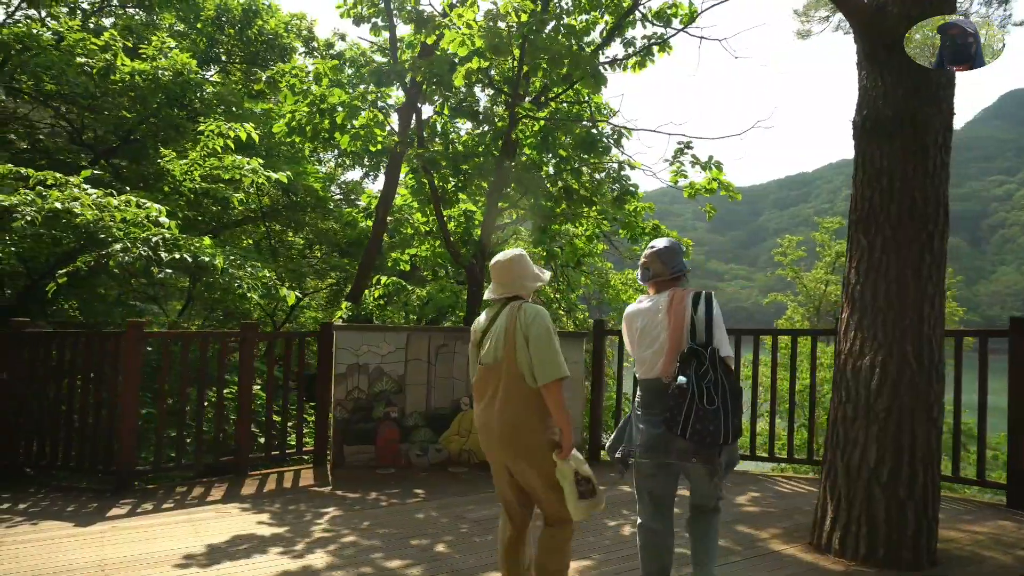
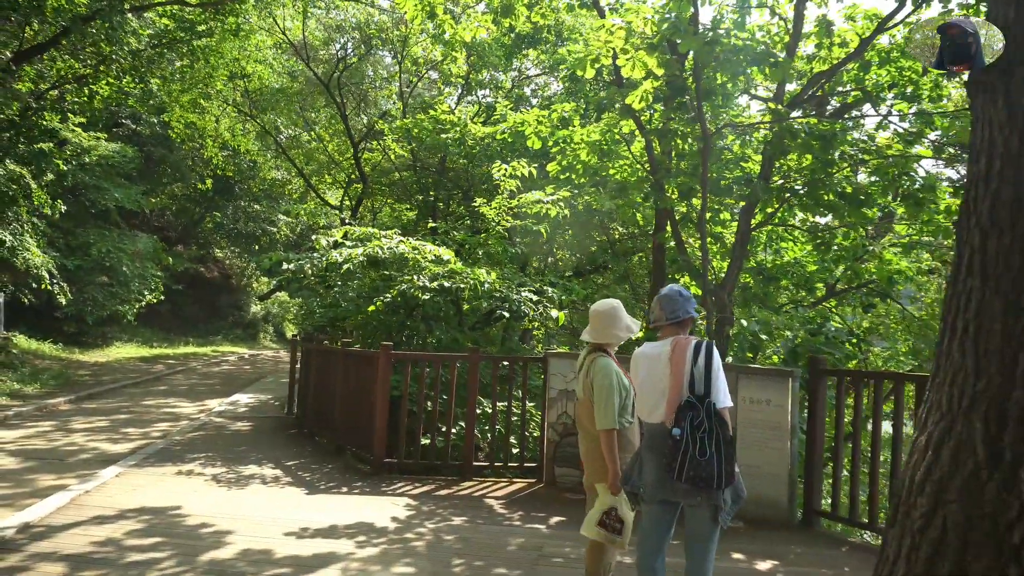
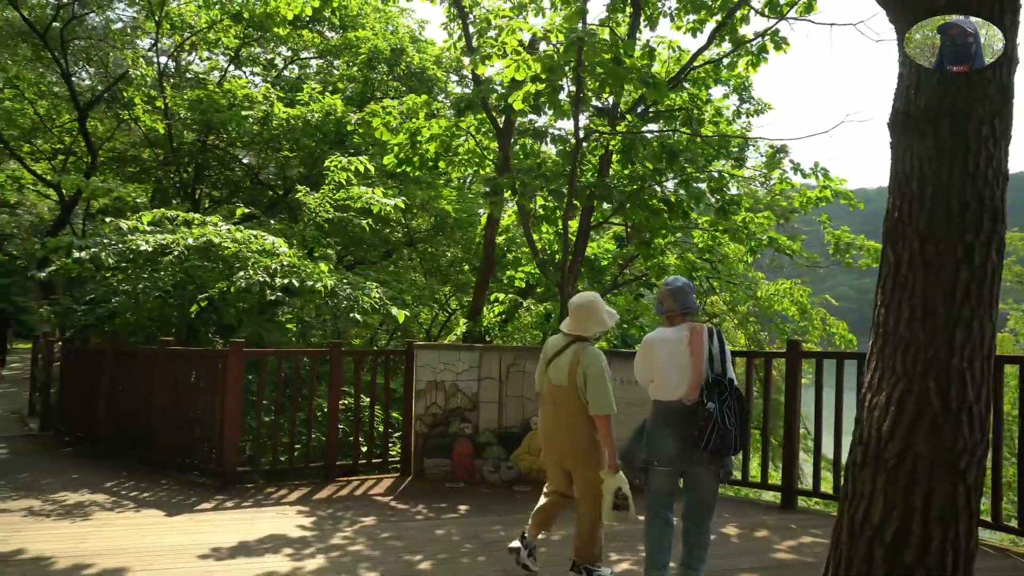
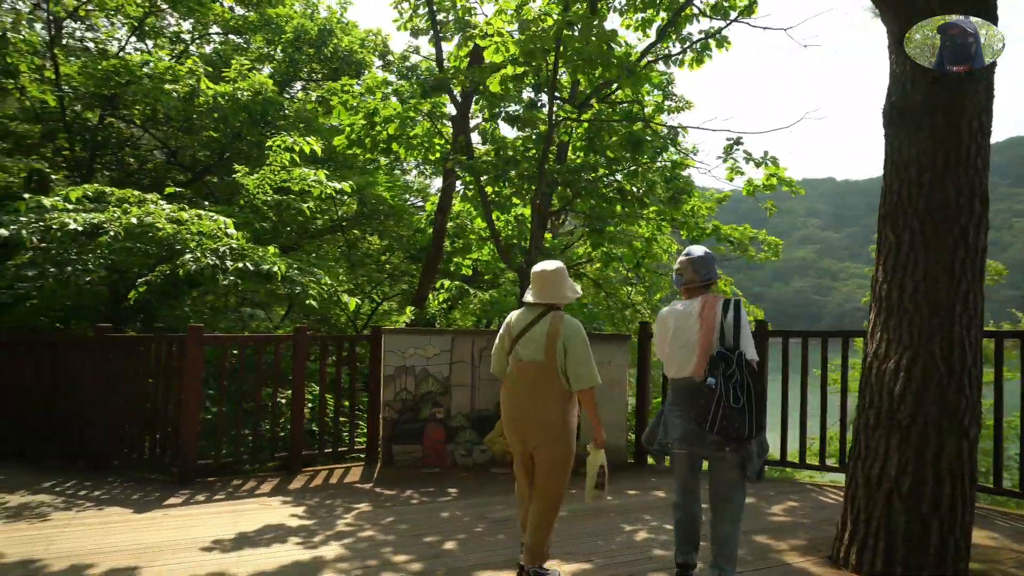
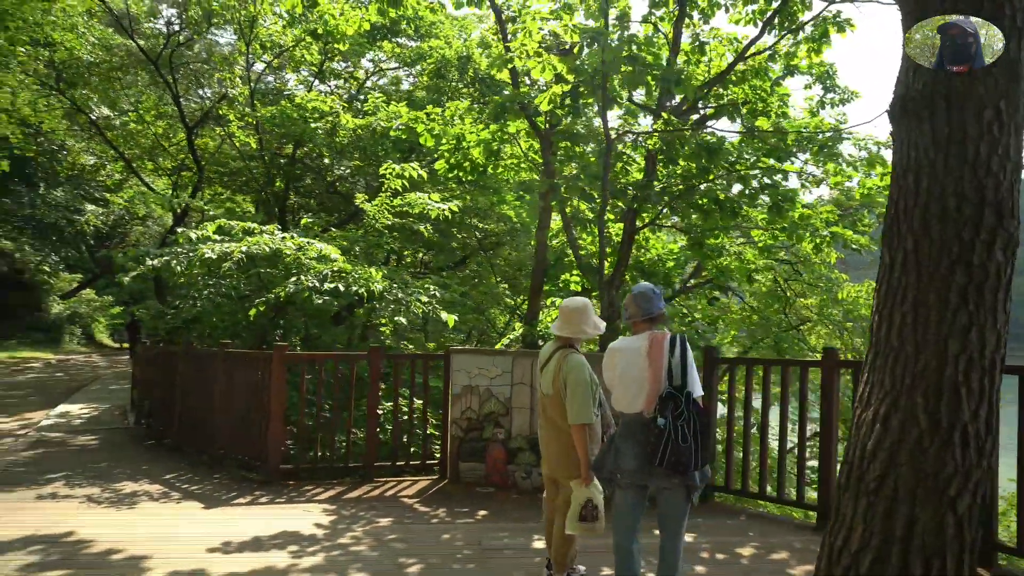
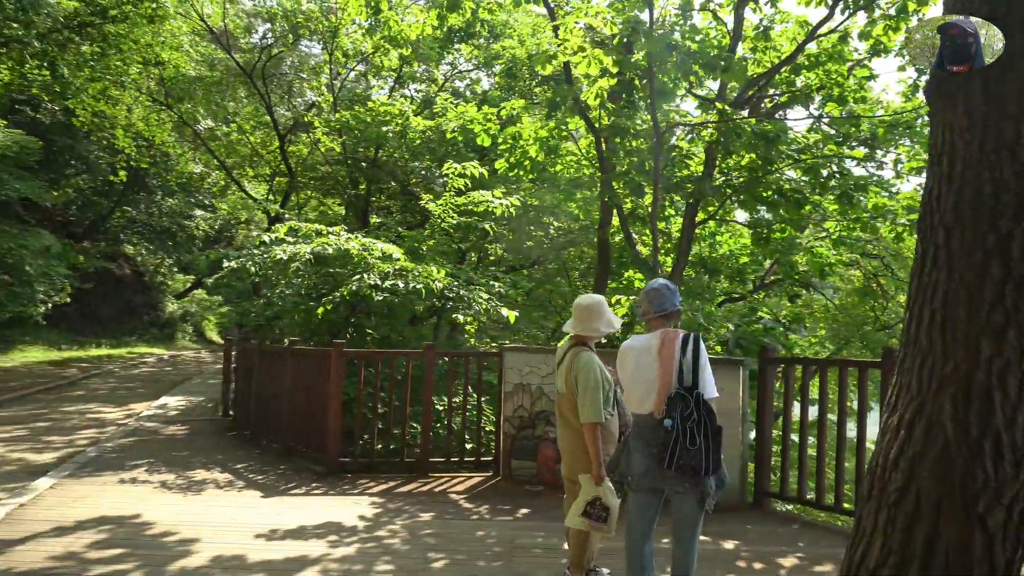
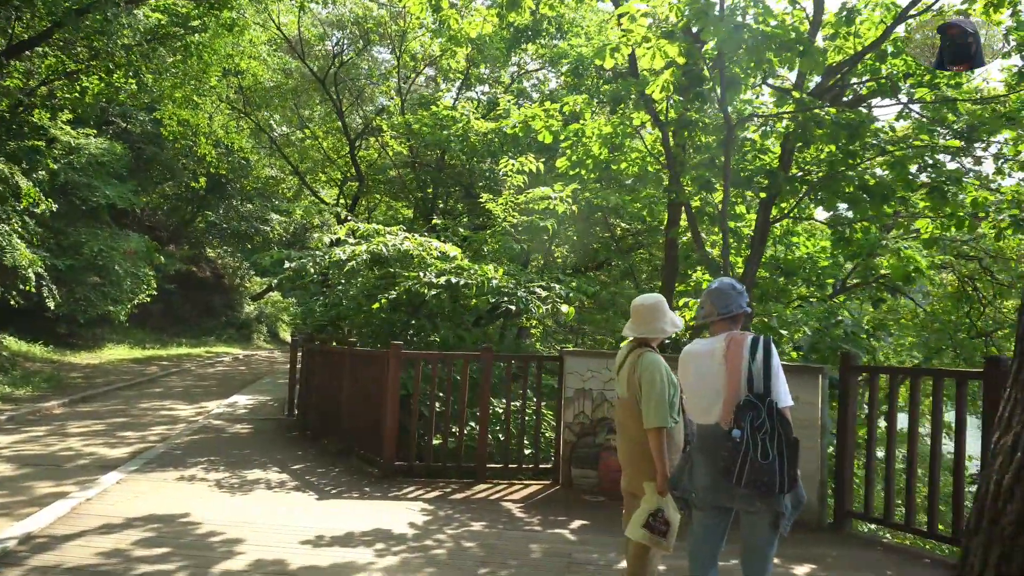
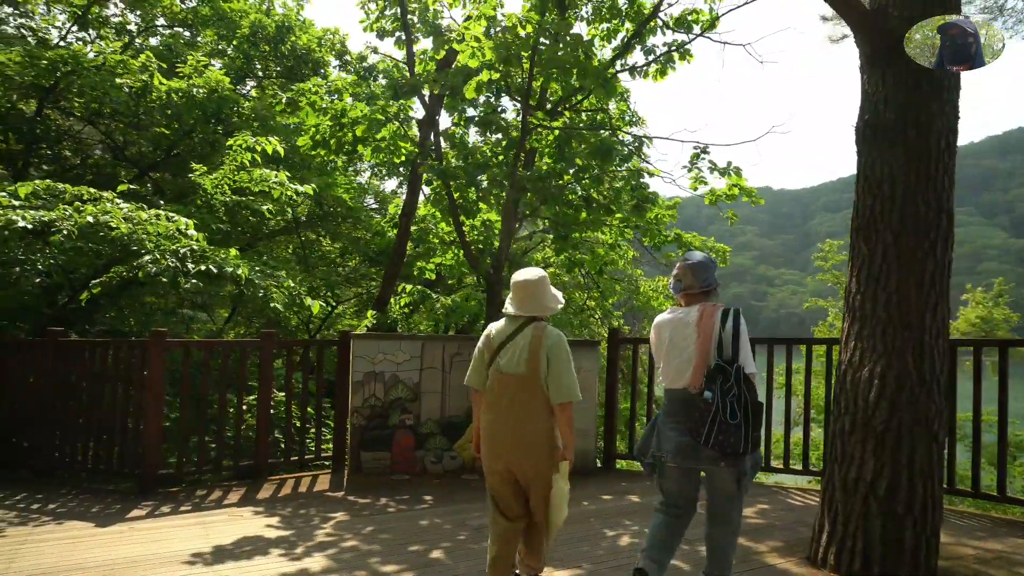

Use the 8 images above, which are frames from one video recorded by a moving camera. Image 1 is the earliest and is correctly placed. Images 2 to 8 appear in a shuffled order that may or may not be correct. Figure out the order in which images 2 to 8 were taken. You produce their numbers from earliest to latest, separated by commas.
8, 4, 3, 5, 6, 2, 7
